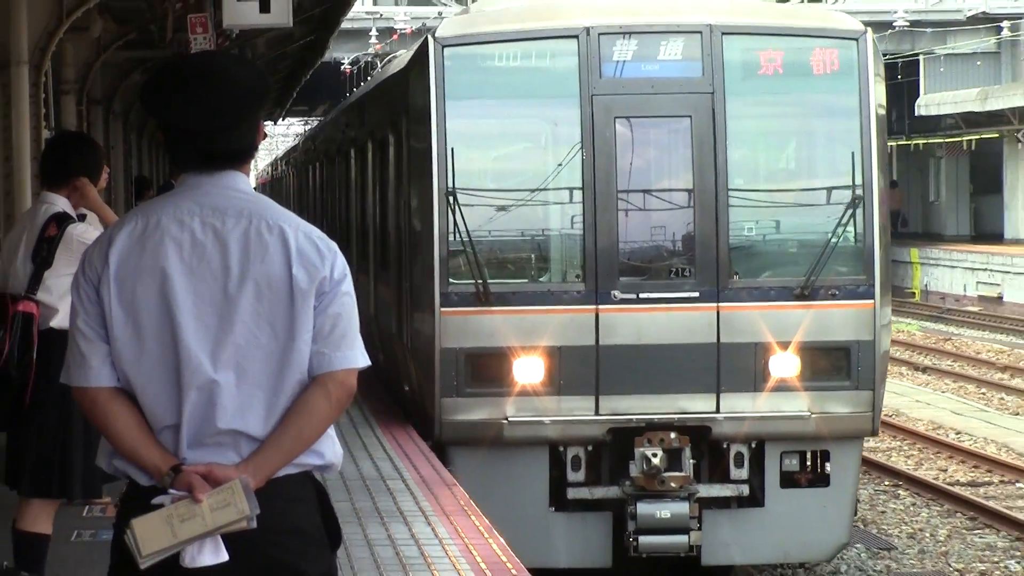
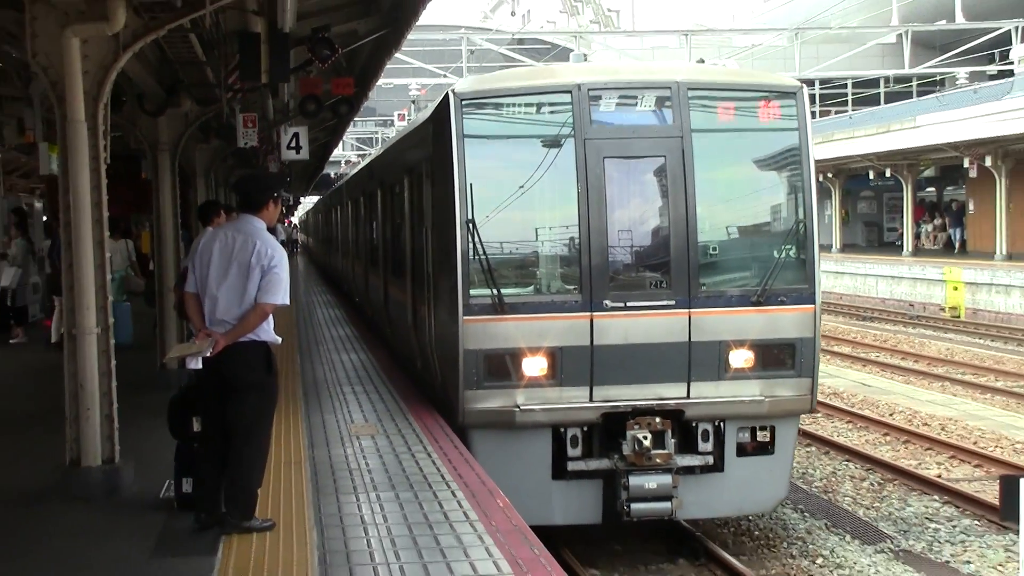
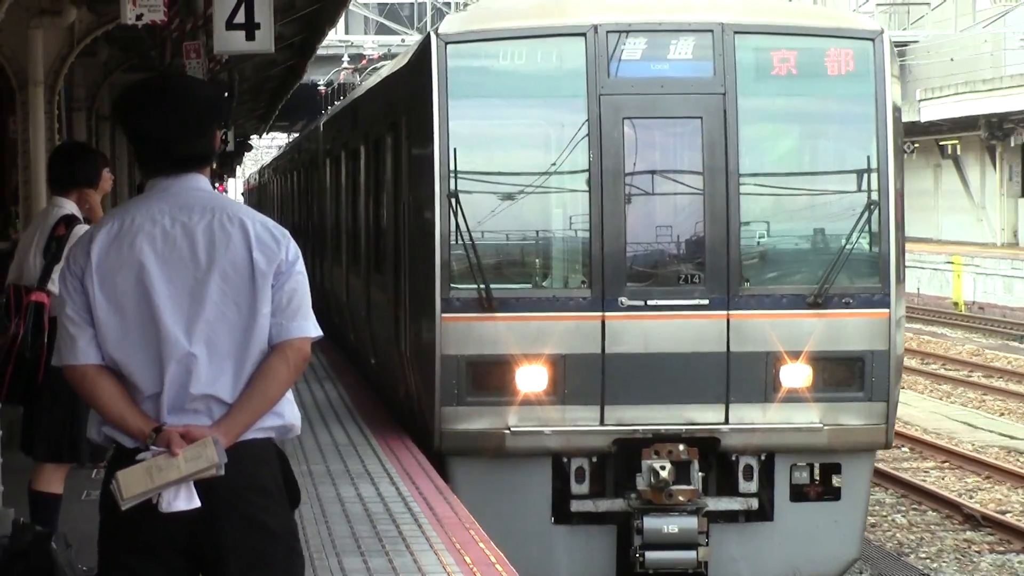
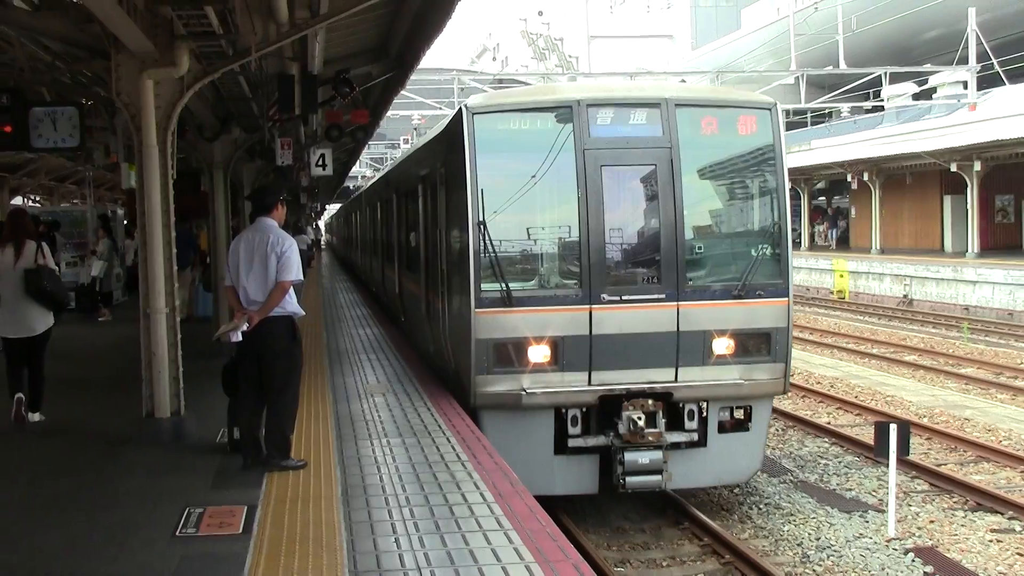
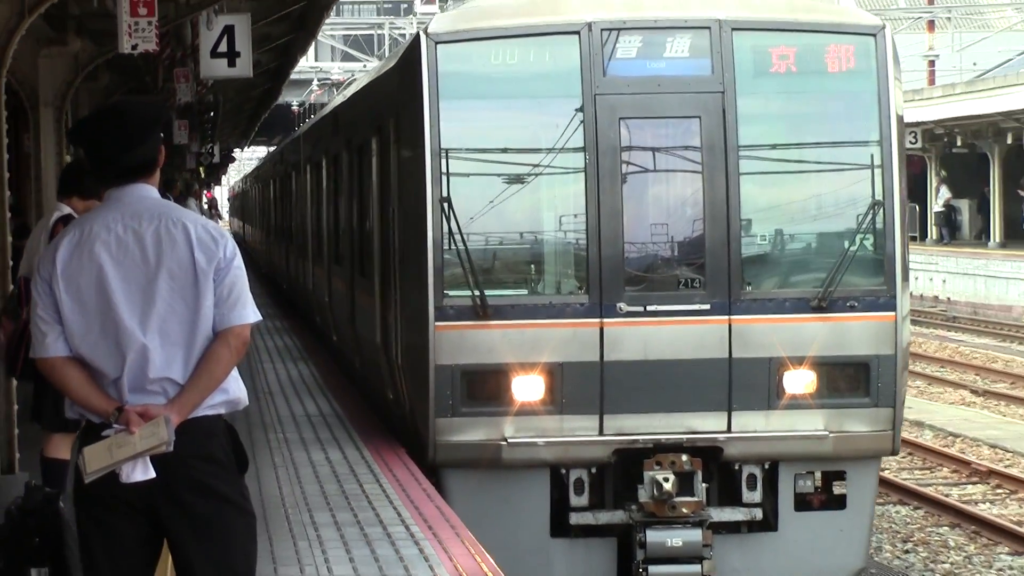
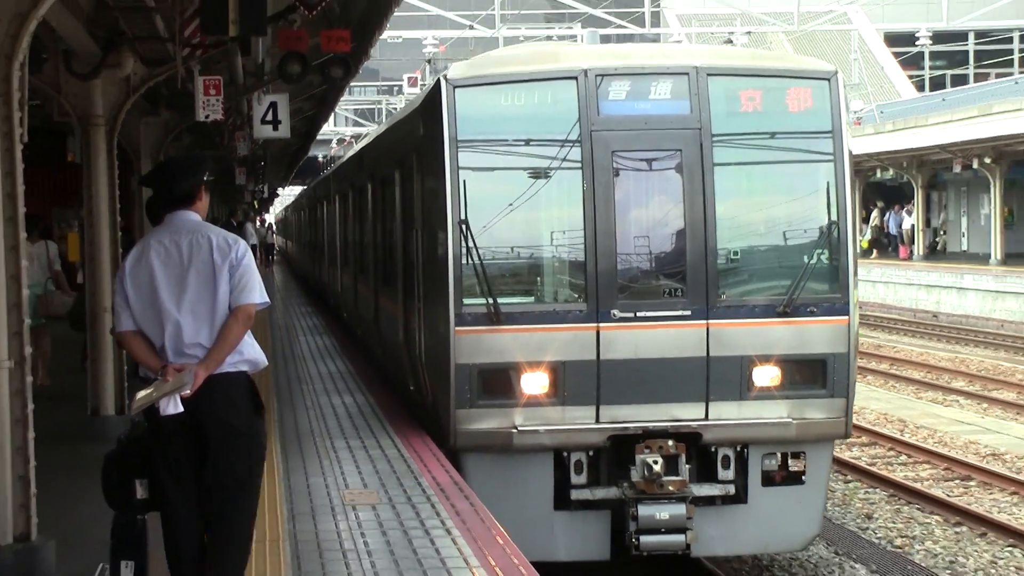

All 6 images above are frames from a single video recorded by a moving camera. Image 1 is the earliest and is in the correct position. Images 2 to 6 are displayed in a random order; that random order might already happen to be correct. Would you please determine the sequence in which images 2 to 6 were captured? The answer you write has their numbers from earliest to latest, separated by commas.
3, 5, 6, 2, 4
